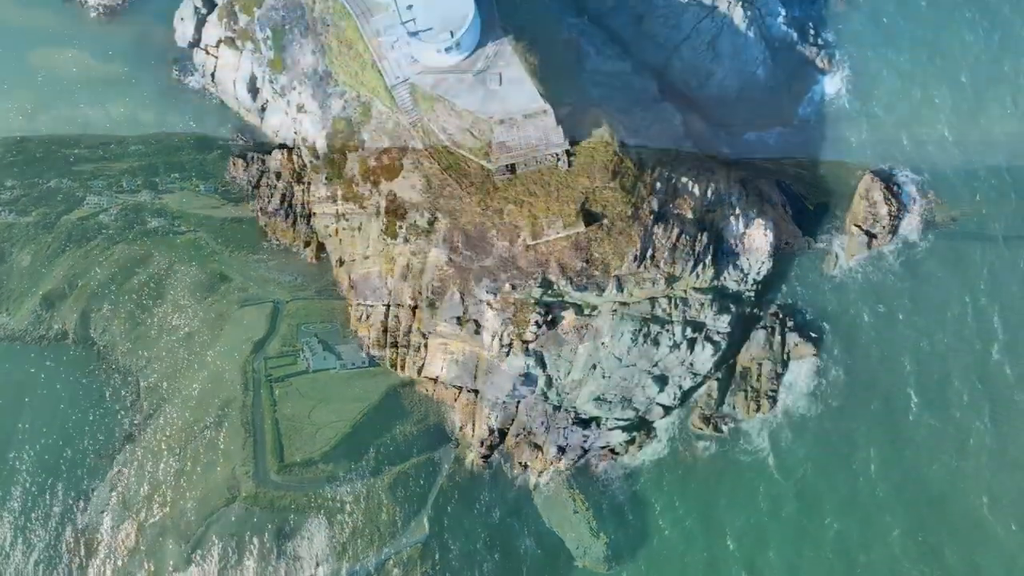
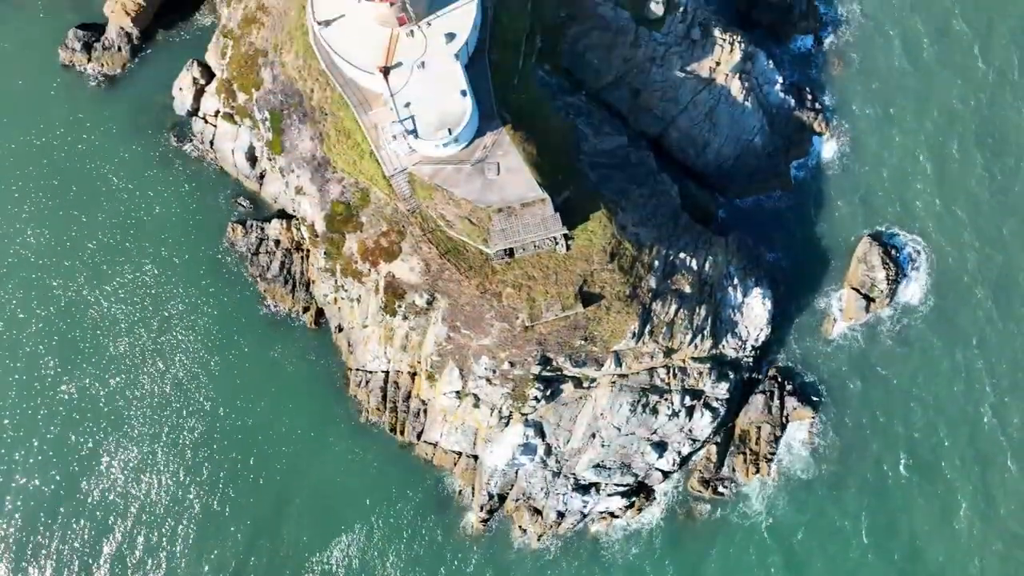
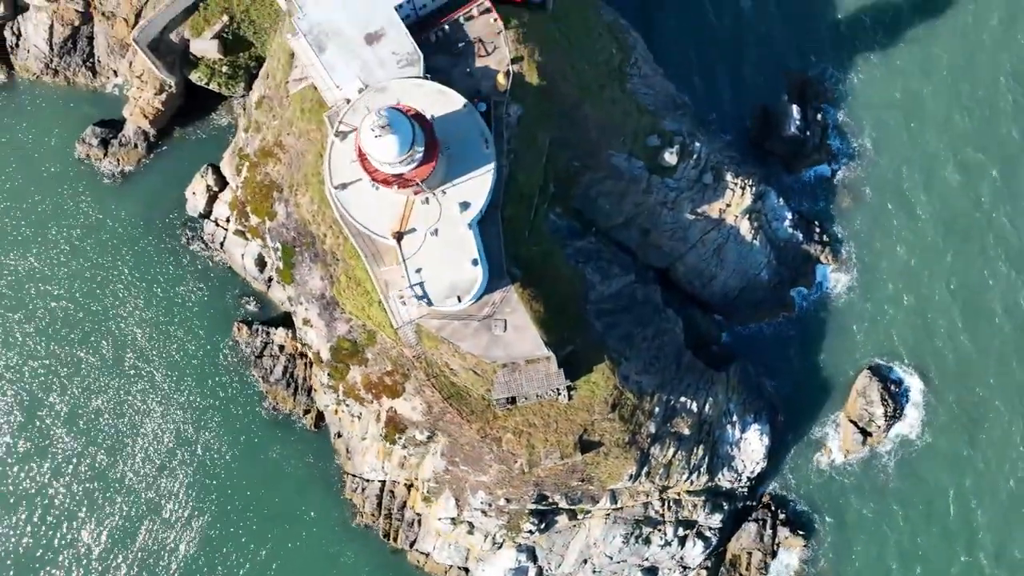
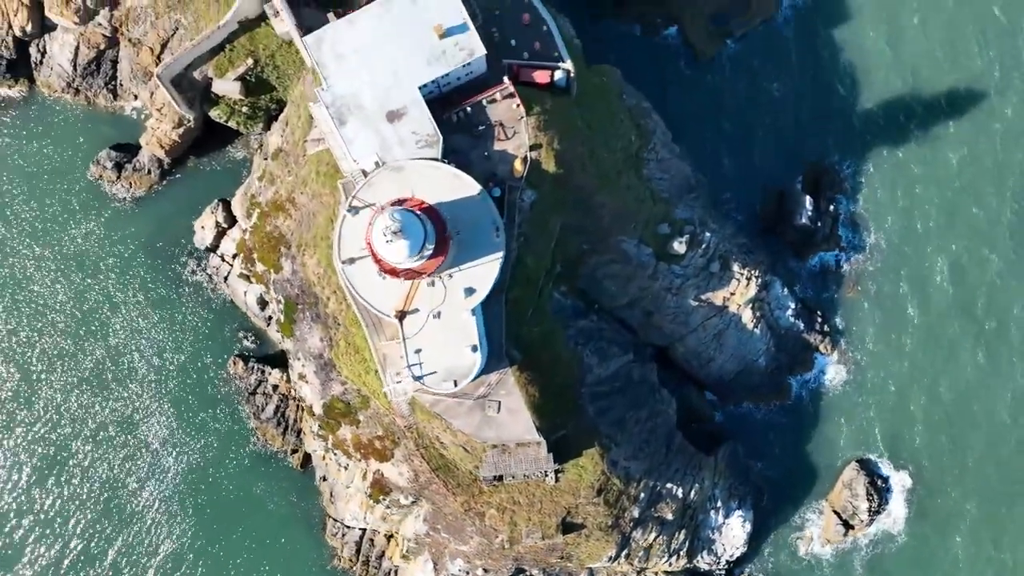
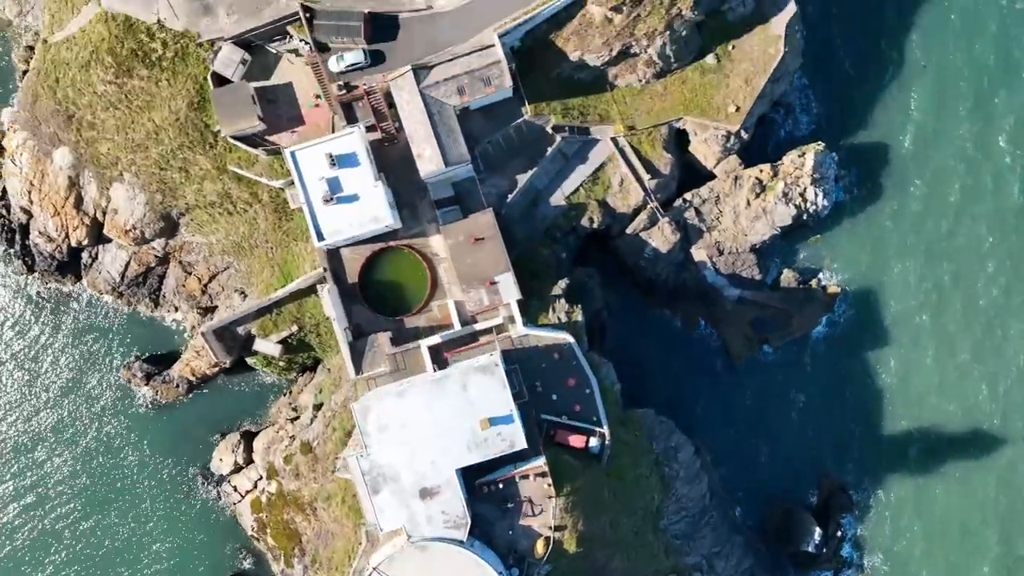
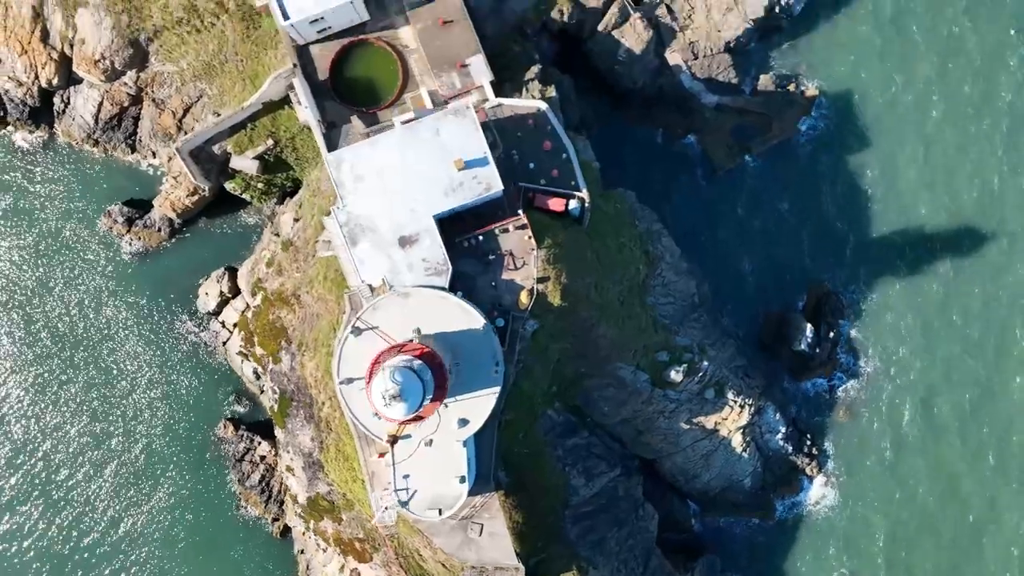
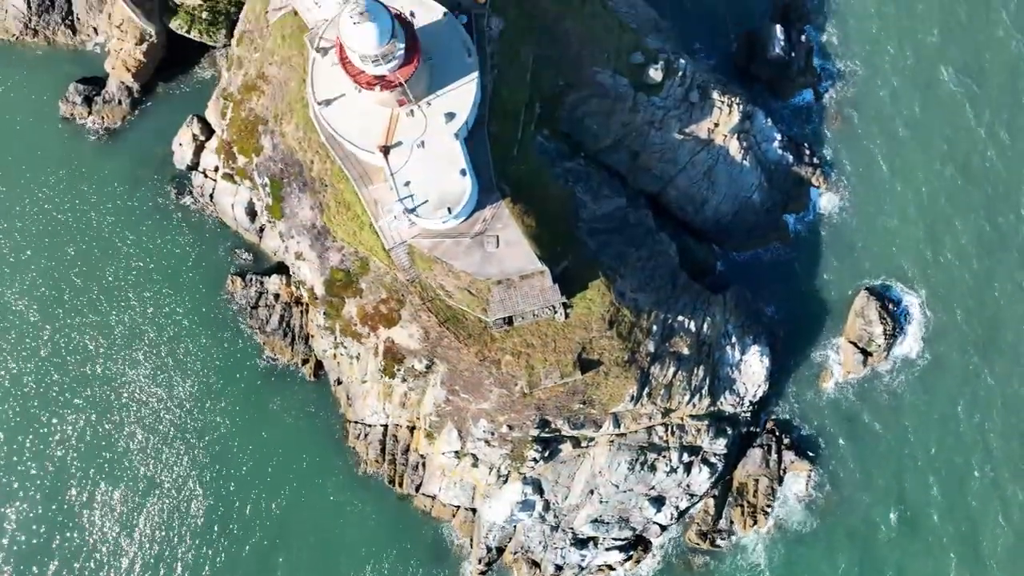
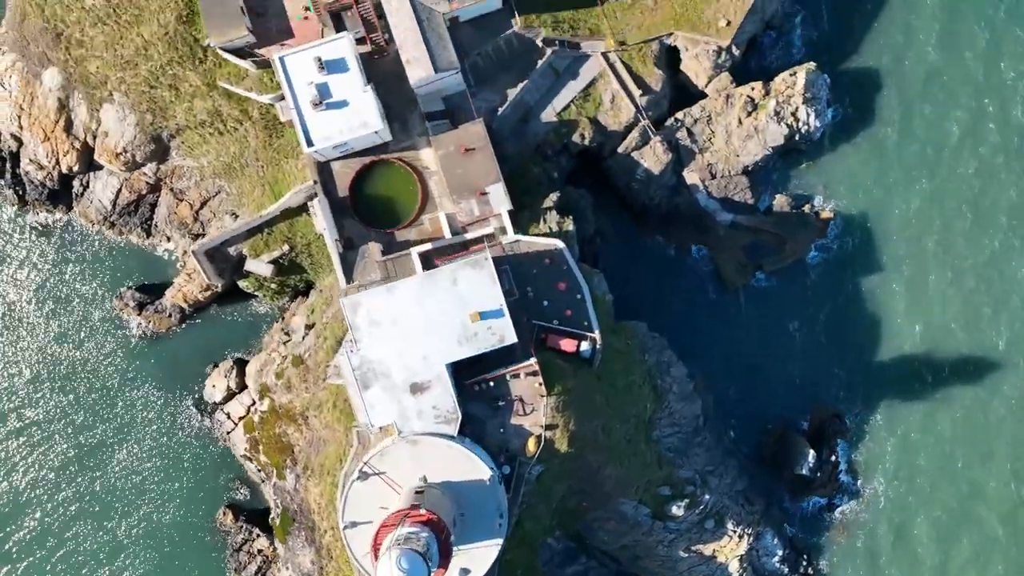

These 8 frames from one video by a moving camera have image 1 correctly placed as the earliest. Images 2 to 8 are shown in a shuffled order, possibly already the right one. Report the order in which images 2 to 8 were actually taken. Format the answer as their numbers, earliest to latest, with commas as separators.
2, 7, 3, 4, 6, 8, 5
